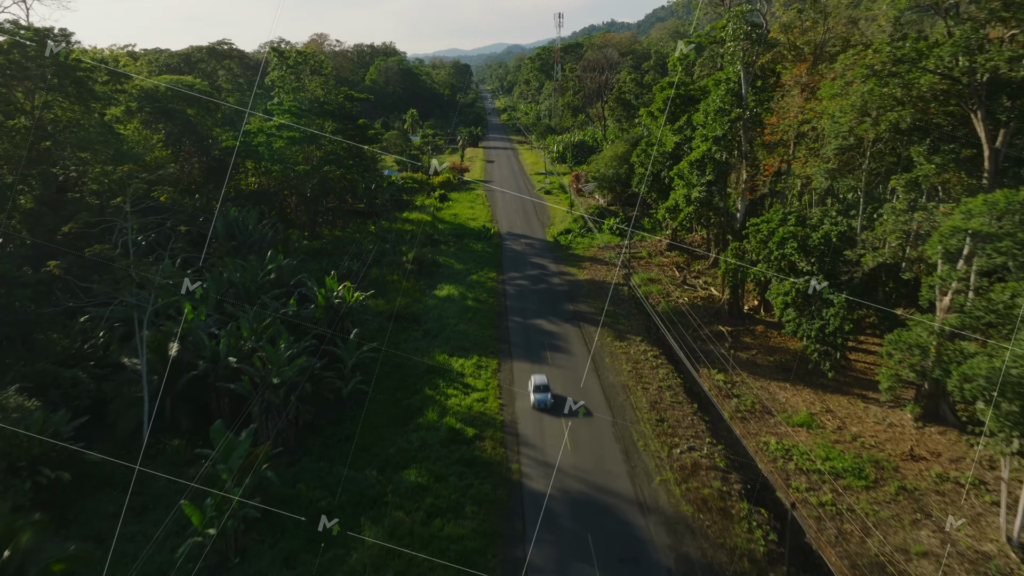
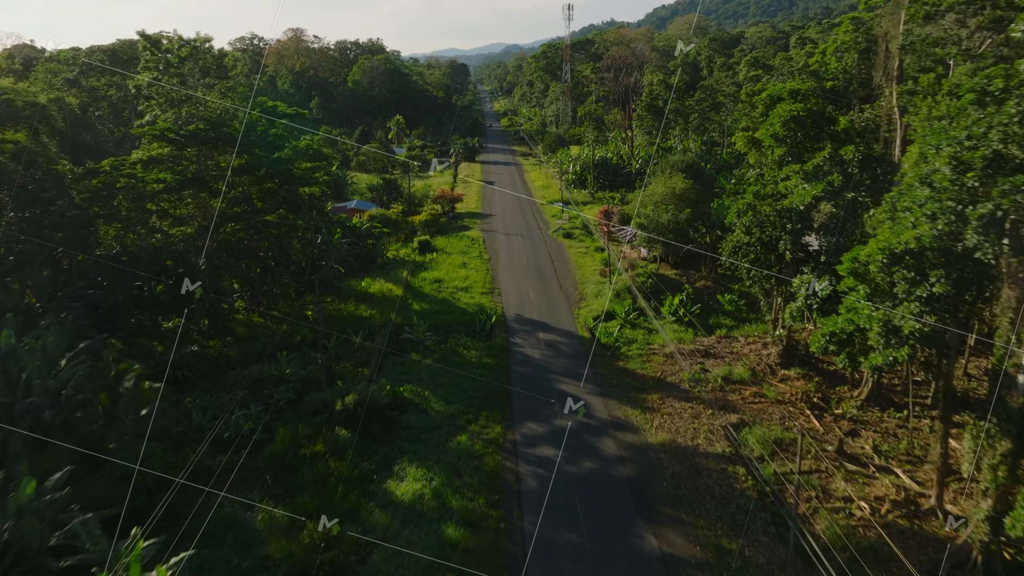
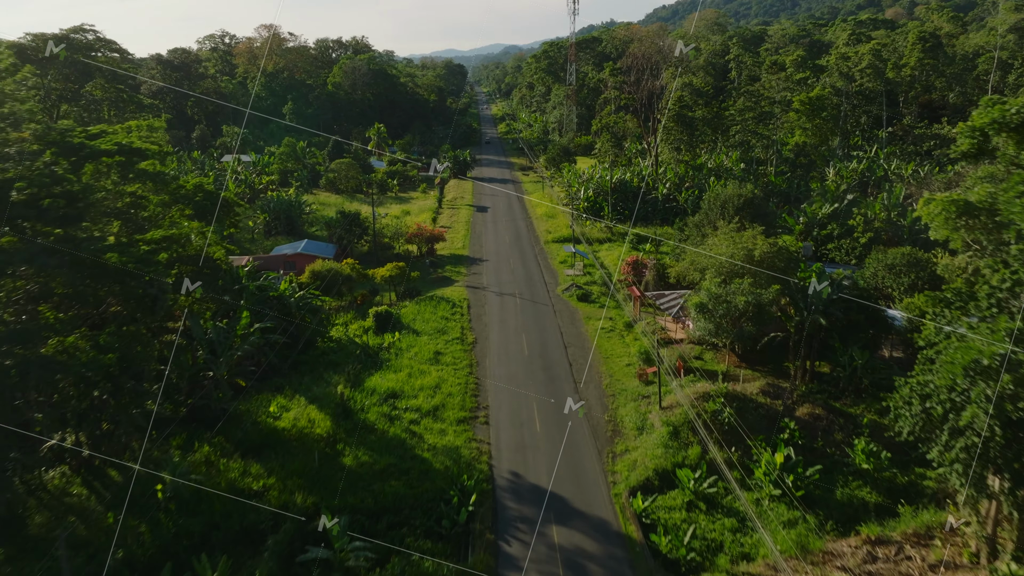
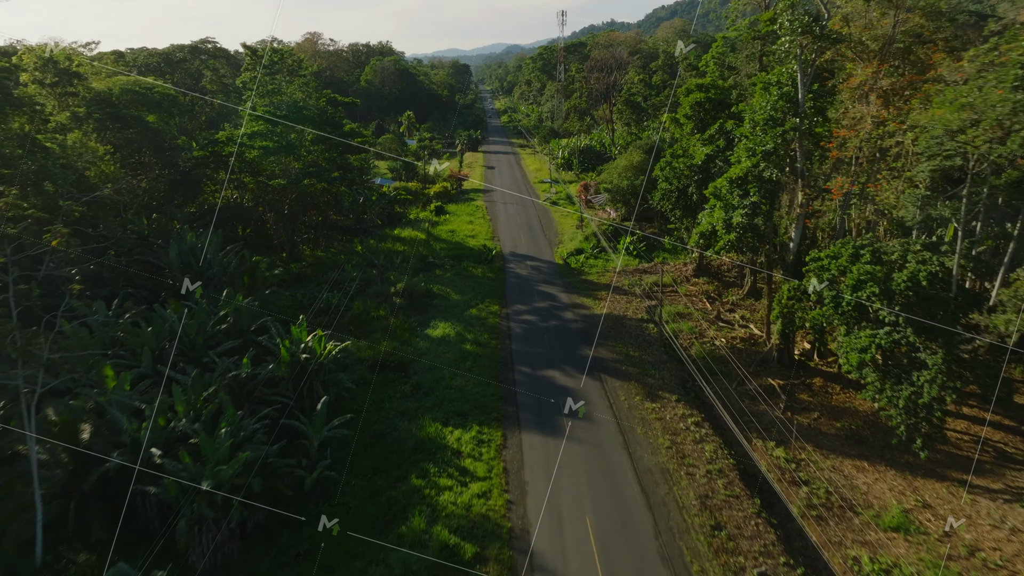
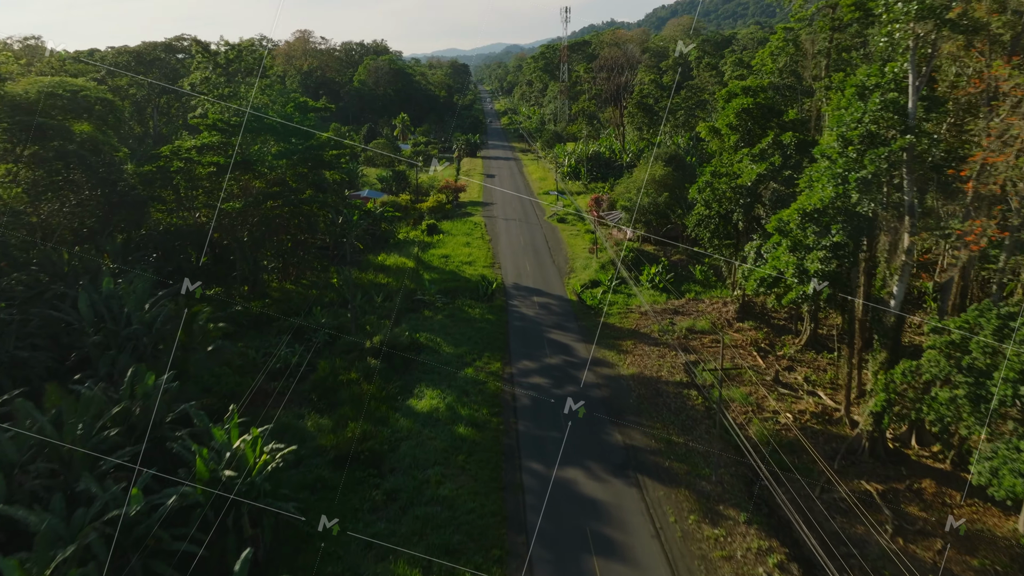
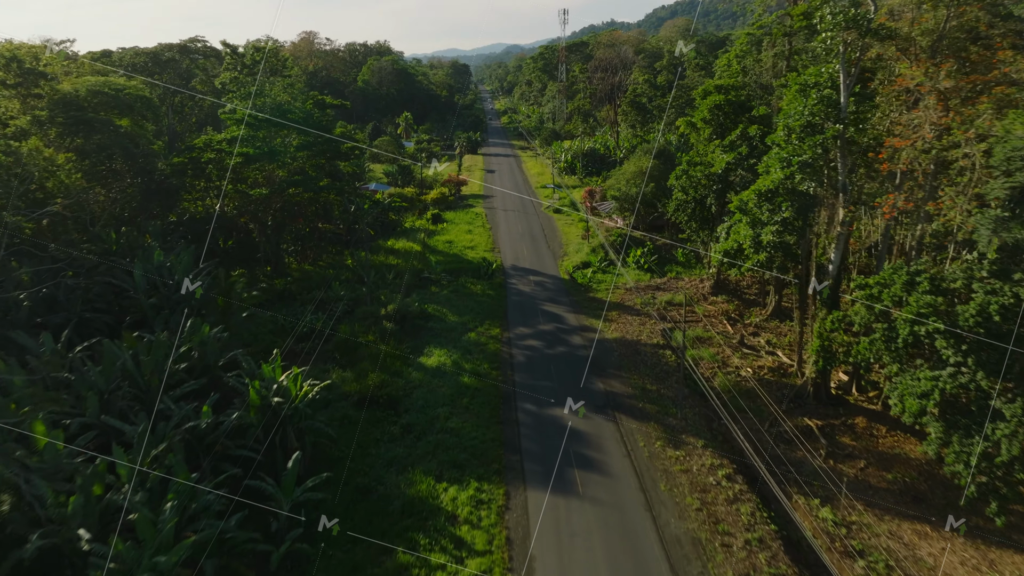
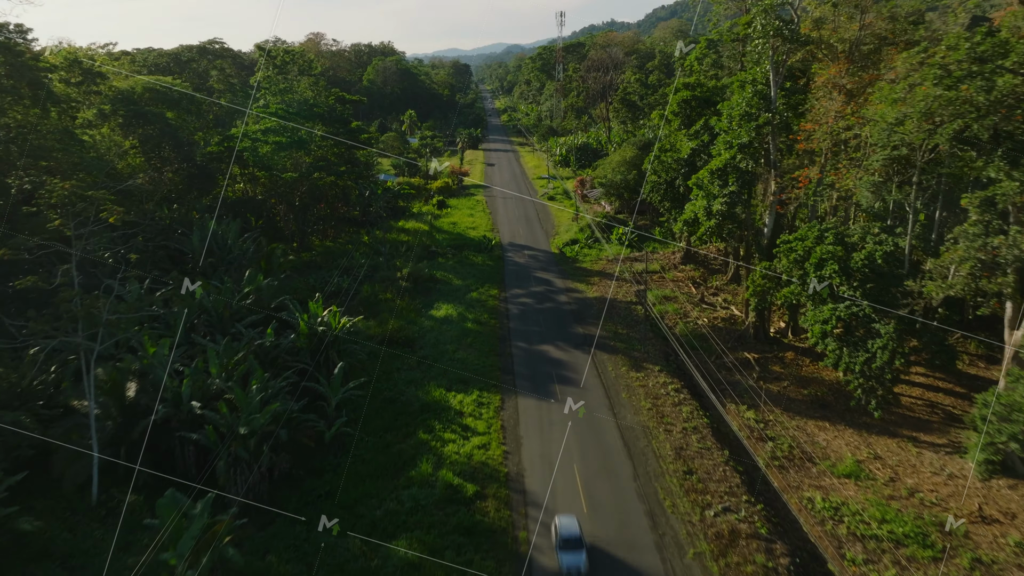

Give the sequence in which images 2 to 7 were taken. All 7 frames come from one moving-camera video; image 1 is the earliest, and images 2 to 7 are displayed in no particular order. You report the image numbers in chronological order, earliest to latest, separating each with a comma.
7, 4, 6, 5, 2, 3
